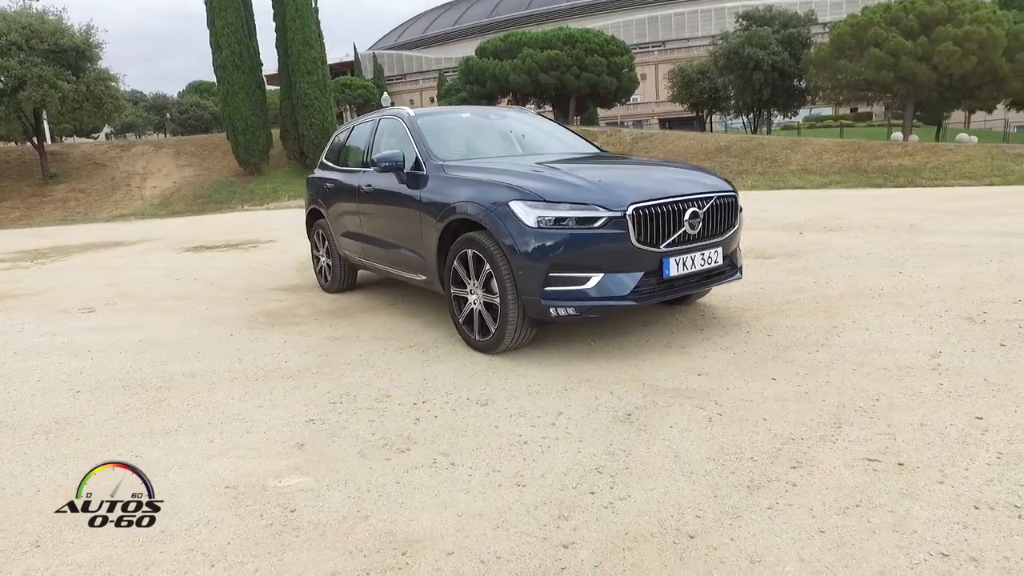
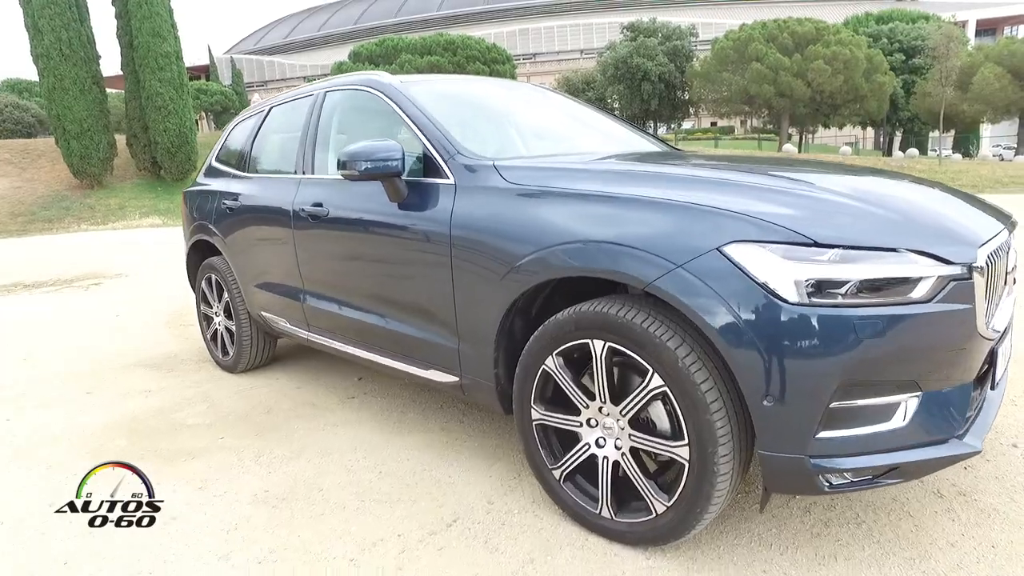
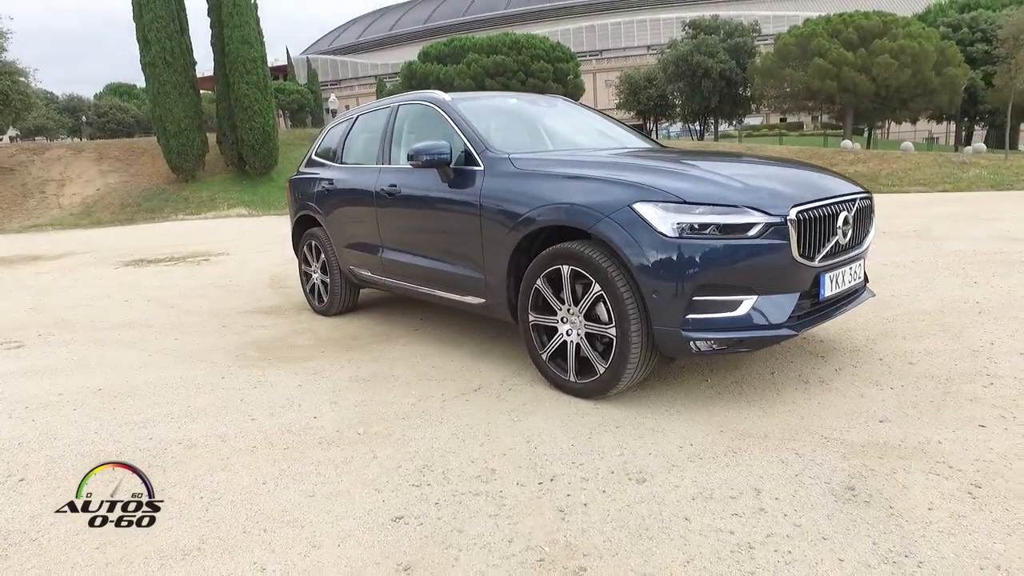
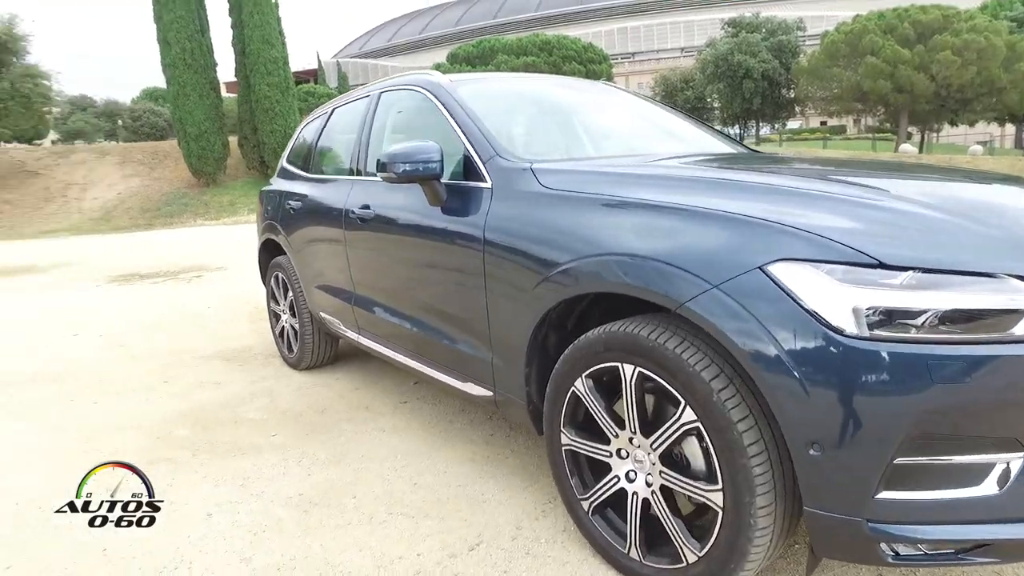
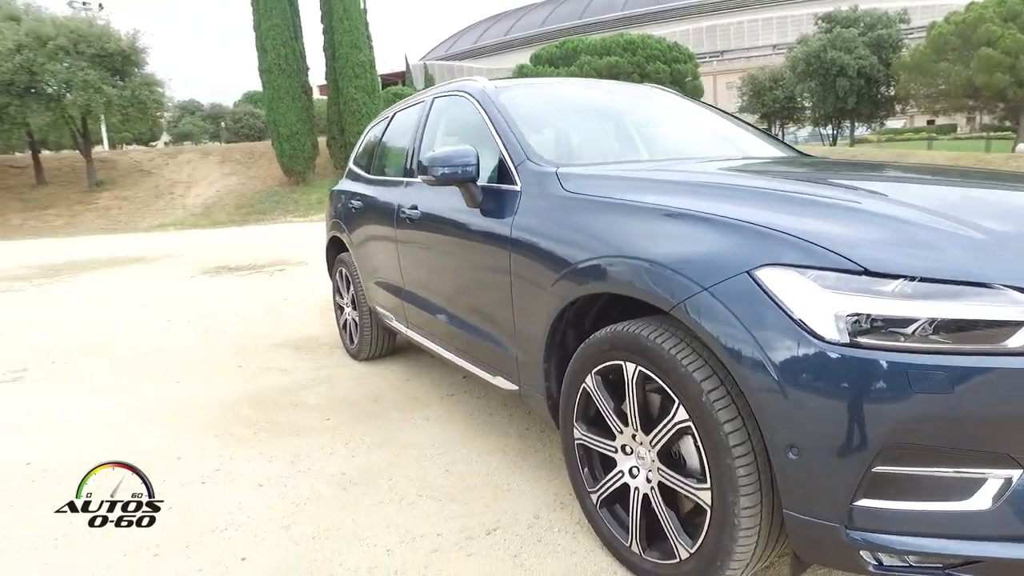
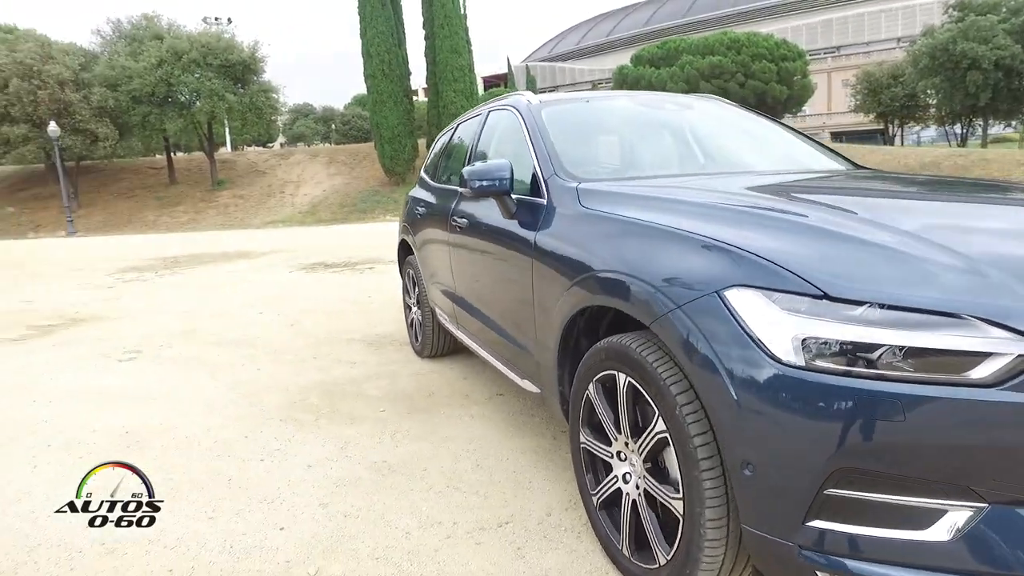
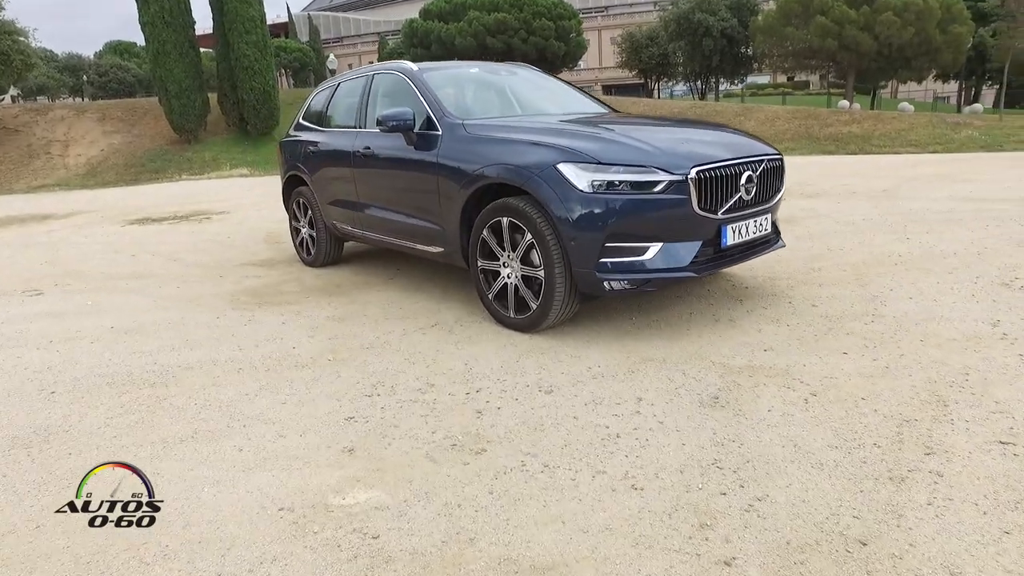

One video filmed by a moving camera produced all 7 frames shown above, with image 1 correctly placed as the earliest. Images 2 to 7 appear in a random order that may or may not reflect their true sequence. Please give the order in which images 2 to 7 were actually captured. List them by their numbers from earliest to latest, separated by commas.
7, 3, 2, 4, 5, 6
